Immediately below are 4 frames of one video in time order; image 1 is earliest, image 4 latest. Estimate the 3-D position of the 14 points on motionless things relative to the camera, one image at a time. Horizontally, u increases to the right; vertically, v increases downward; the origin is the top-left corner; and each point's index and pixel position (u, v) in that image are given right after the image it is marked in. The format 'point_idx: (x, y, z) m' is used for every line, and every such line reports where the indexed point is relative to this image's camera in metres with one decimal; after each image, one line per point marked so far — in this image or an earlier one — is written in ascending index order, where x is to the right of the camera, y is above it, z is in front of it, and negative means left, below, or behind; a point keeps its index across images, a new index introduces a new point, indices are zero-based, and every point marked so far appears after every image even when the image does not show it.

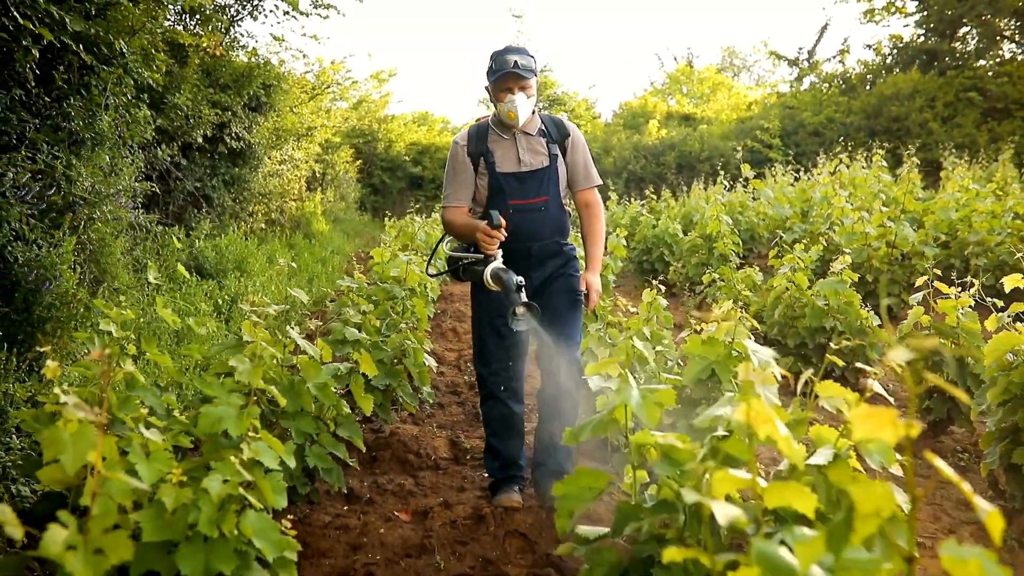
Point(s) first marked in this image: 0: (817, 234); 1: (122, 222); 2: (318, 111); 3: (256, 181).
0: (+2.7, +0.5, +6.9) m
1: (-2.5, +0.4, +5.0) m
2: (-3.1, +2.8, +12.6) m
3: (-2.9, +1.2, +8.9) m
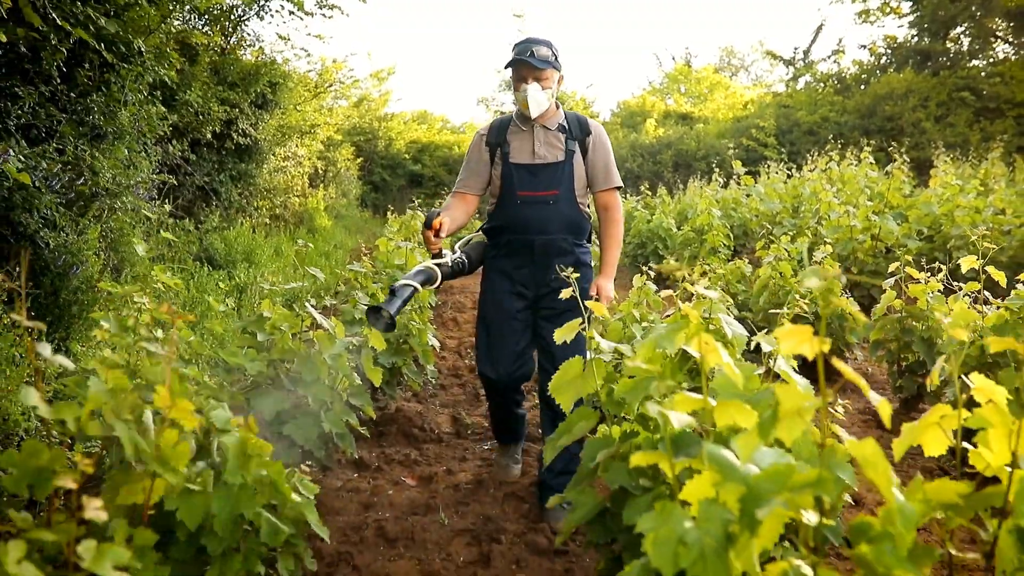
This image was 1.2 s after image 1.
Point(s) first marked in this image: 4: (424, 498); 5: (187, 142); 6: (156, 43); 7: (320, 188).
0: (+2.7, +0.5, +7.1) m
1: (-2.5, +0.5, +5.3) m
2: (-3.1, +2.9, +12.9) m
3: (-2.9, +1.3, +9.2) m
4: (-0.4, -0.9, +3.2) m
5: (-3.2, +1.4, +7.6) m
6: (-2.6, +1.8, +5.7) m
7: (-3.2, +1.6, +12.9) m
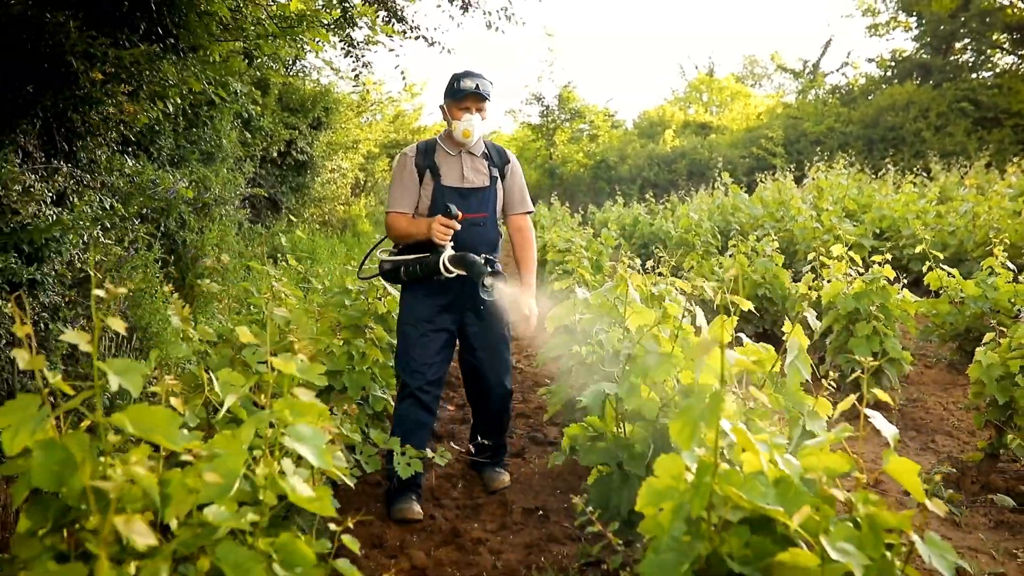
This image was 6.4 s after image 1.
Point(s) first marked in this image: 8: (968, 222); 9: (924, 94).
0: (+2.9, +0.6, +8.4) m
1: (-2.4, +0.6, +6.8) m
2: (-2.7, +3.0, +14.4) m
3: (-2.7, +1.4, +10.7) m
4: (-0.3, -0.7, +4.6) m
5: (-3.0, +1.5, +9.1) m
6: (-2.4, +1.9, +7.2) m
7: (-2.8, +1.7, +14.4) m
8: (+4.4, +0.6, +7.5) m
9: (+8.8, +4.2, +16.9) m
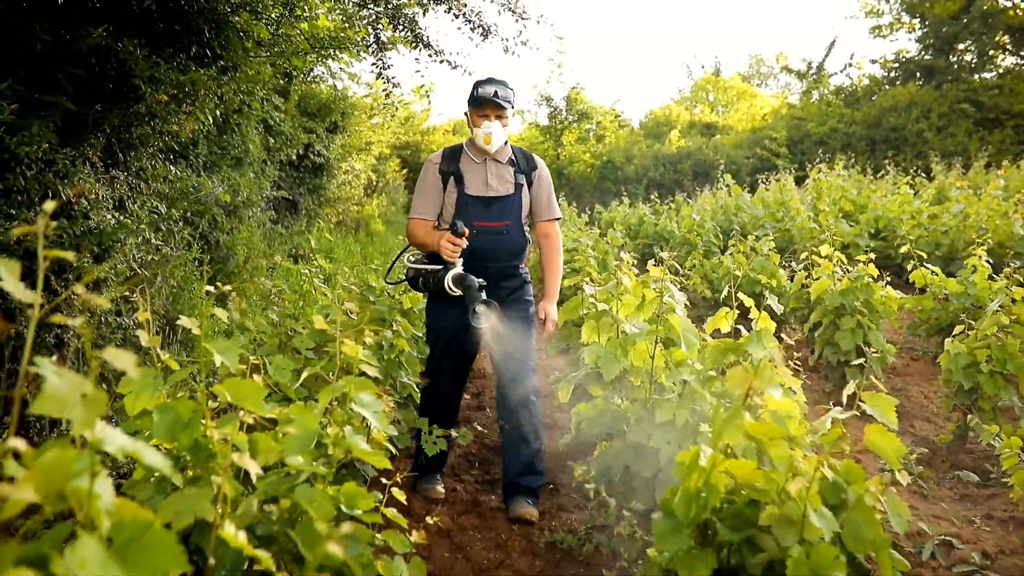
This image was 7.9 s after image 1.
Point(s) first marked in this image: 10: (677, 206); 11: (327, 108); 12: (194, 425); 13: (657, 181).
0: (+3.0, +0.7, +8.8) m
1: (-2.3, +0.6, +7.2) m
2: (-2.6, +3.0, +14.8) m
3: (-2.5, +1.4, +11.1) m
4: (-0.2, -0.7, +5.0) m
5: (-2.8, +1.5, +9.5) m
6: (-2.3, +1.9, +7.5) m
7: (-2.6, +1.7, +14.8) m
8: (+4.5, +0.7, +7.8) m
9: (+9.0, +4.2, +17.2) m
10: (+2.5, +1.3, +12.2) m
11: (-2.5, +2.4, +10.5) m
12: (-0.8, -0.3, +1.9) m
13: (+3.7, +2.7, +19.9) m
